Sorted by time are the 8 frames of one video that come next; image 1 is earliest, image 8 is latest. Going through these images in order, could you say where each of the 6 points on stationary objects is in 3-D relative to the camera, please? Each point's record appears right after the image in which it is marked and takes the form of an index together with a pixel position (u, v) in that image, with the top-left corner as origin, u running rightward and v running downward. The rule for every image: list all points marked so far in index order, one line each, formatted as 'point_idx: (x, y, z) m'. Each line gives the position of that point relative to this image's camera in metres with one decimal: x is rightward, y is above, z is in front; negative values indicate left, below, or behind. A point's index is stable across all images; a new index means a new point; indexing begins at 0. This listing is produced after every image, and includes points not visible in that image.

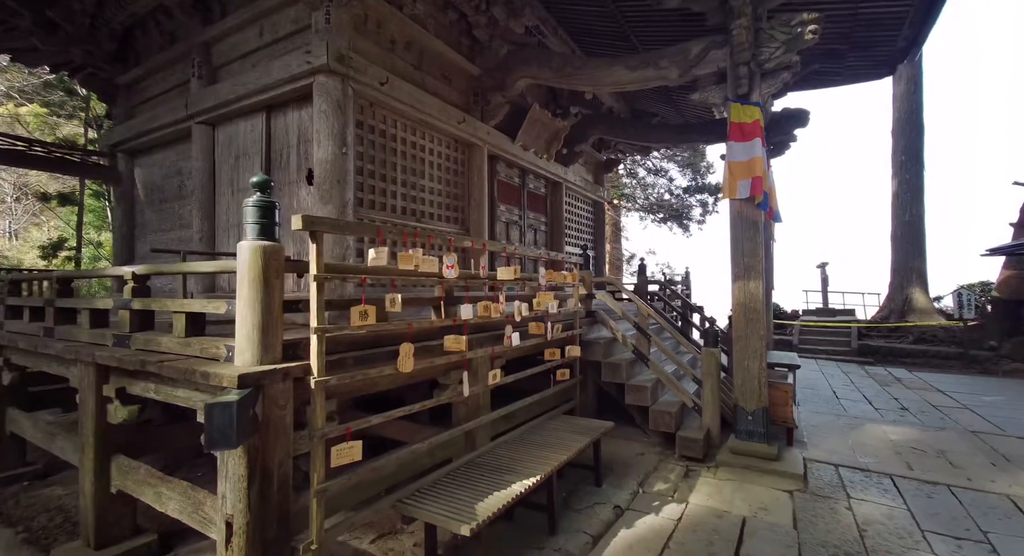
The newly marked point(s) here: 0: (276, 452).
0: (-1.4, -1.1, +2.9) m
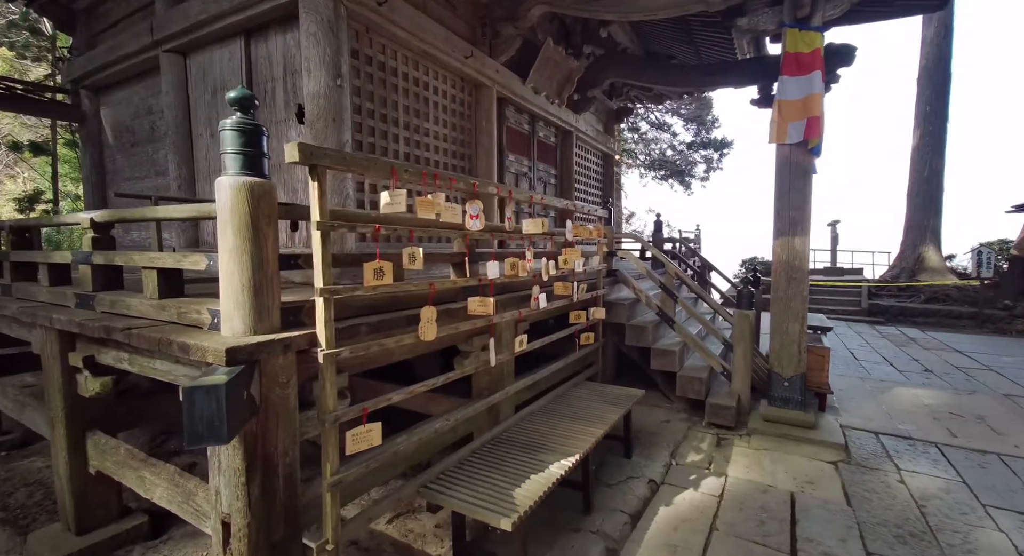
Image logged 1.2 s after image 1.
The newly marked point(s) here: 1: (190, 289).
0: (-1.2, -0.8, +2.4) m
1: (-2.2, -0.1, +3.2) m
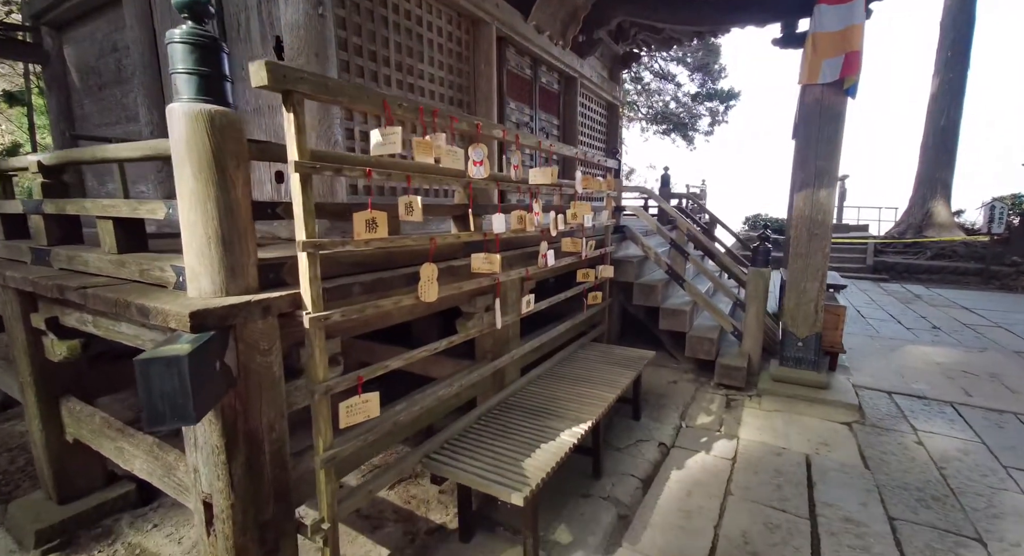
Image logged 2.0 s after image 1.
0: (-1.1, -0.6, +2.1) m
1: (-2.1, +0.2, +2.9) m
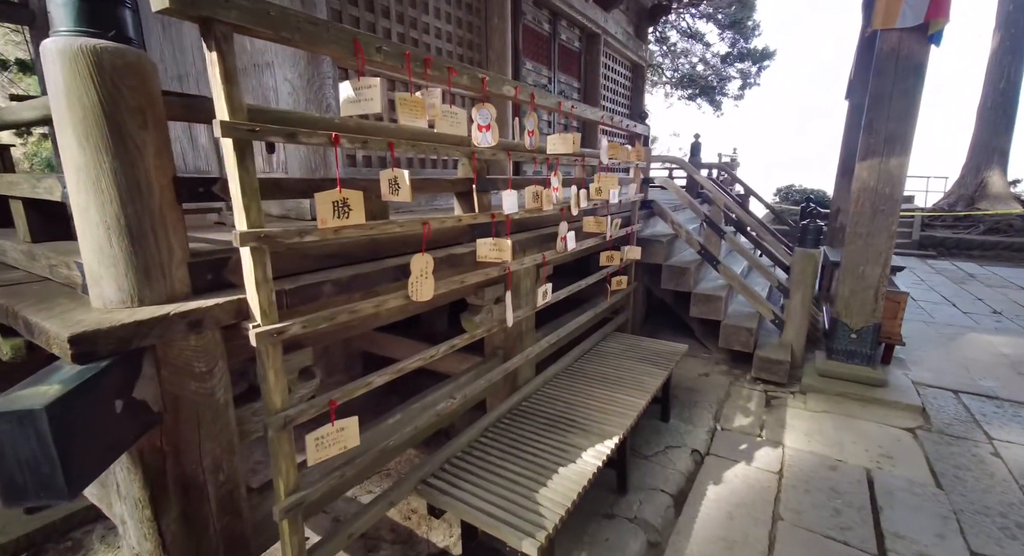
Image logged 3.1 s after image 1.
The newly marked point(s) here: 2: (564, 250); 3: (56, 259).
0: (-1.1, -0.6, +1.7) m
1: (-2.0, +0.2, +2.4) m
2: (+0.4, +0.2, +3.3) m
3: (-1.6, +0.1, +1.7) m
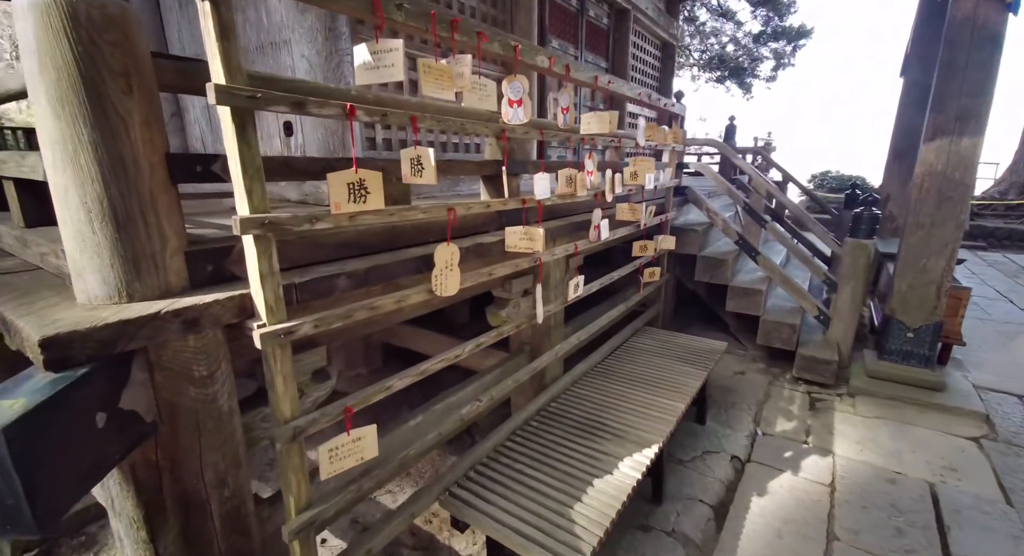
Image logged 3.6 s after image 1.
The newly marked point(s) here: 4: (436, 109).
0: (-0.9, -0.6, +1.5) m
1: (-1.9, +0.3, +2.2) m
2: (+0.5, +0.2, +3.0) m
3: (-1.5, +0.1, +1.5) m
4: (-0.3, +0.7, +2.0) m
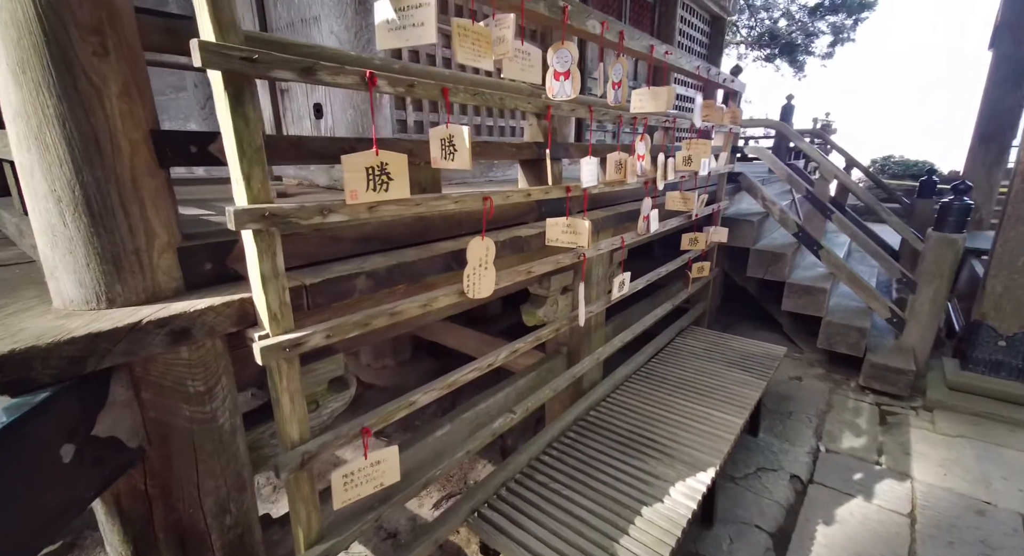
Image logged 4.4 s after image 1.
0: (-0.8, -0.6, +1.3) m
1: (-1.7, +0.3, +2.1) m
2: (+0.8, +0.3, +2.7) m
3: (-1.4, +0.1, +1.4) m
4: (-0.1, +0.7, +1.7) m
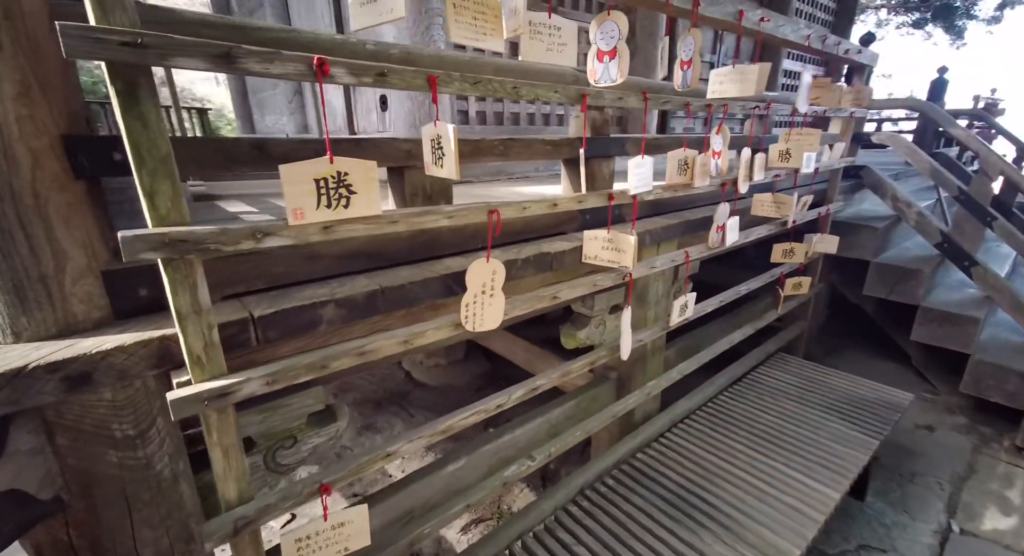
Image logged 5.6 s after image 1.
0: (-0.9, -0.6, +1.1) m
1: (-1.6, +0.3, +2.0) m
2: (+1.0, +0.2, +2.2) m
3: (-1.4, +0.1, +1.3) m
4: (-0.1, +0.6, +1.4) m
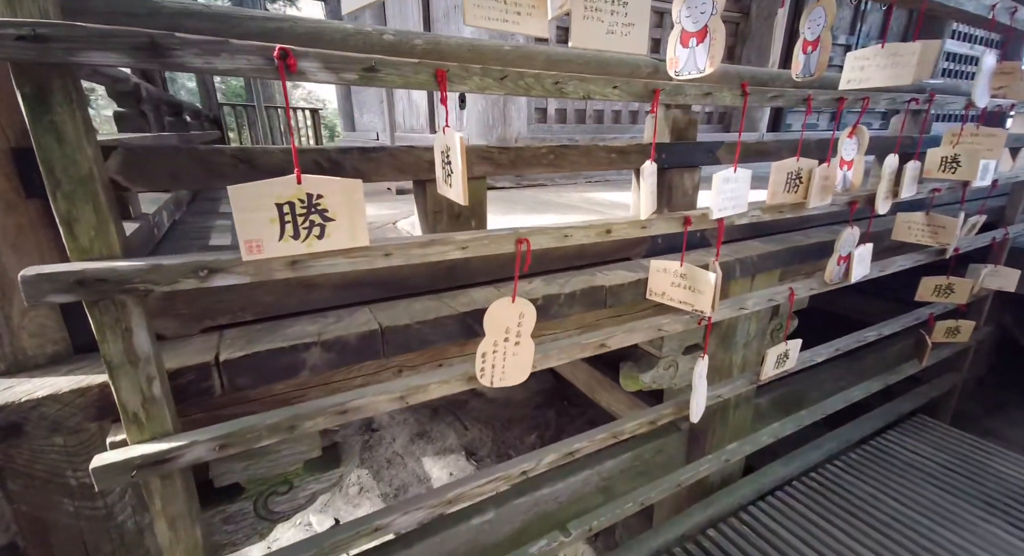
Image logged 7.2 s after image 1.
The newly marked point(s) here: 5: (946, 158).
0: (-0.9, -0.7, +1.0) m
1: (-1.3, +0.3, +2.0) m
2: (+1.2, 0.0, +1.7) m
3: (-1.3, +0.1, +1.3) m
4: (0.0, +0.5, +1.1) m
5: (+1.6, +0.5, +1.8) m
